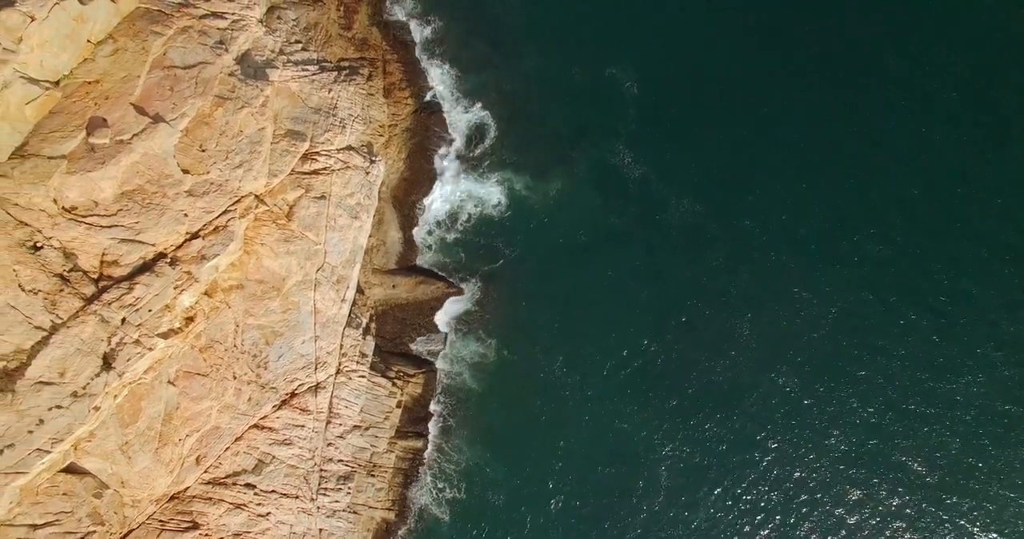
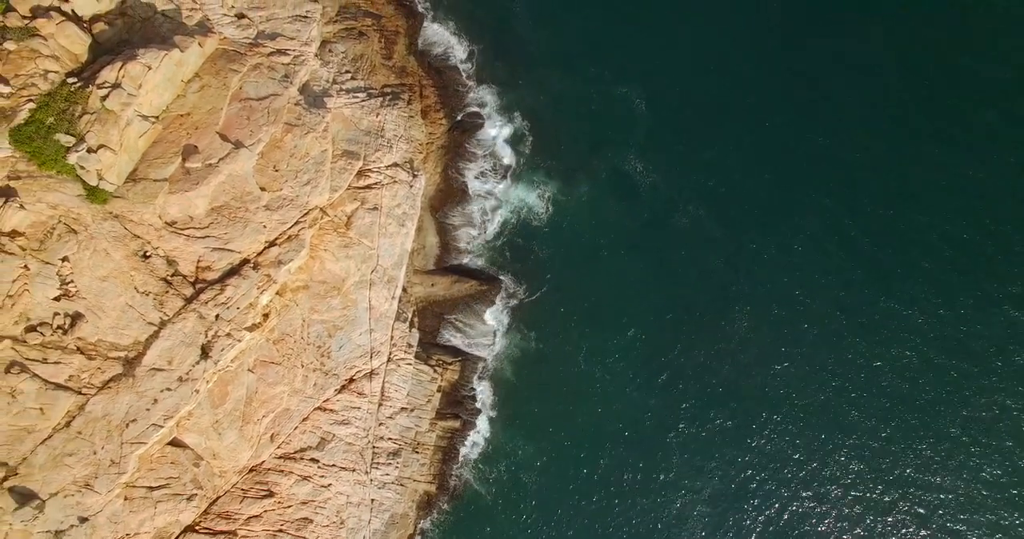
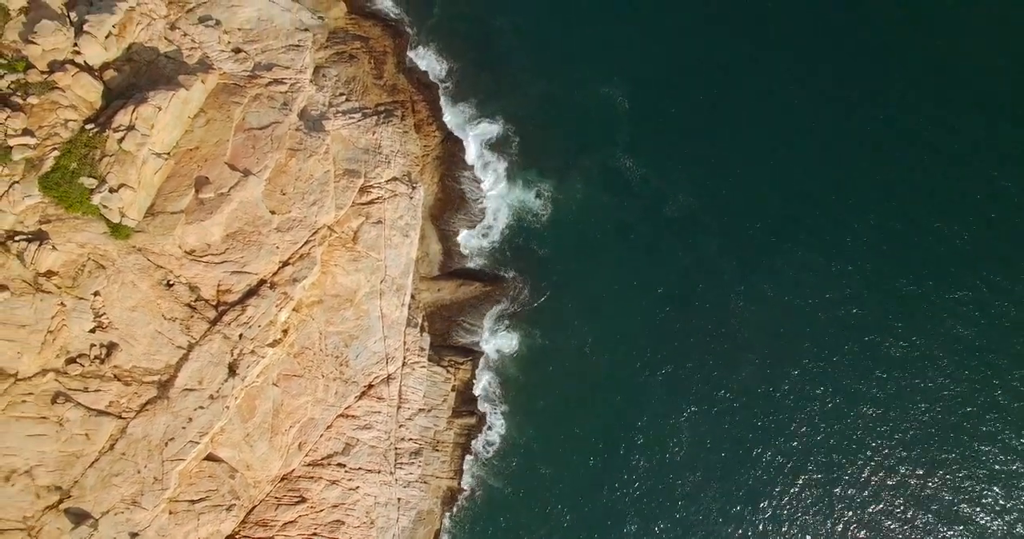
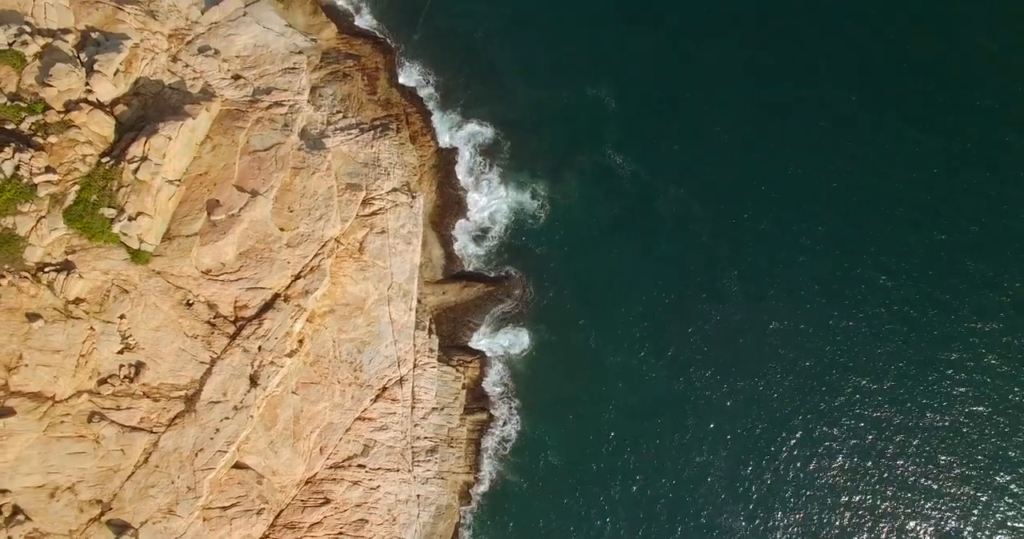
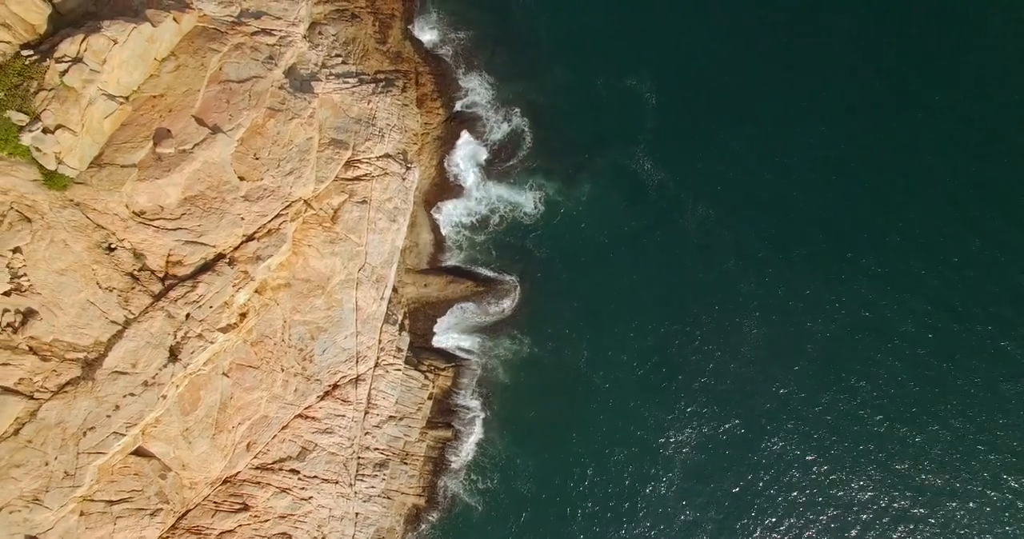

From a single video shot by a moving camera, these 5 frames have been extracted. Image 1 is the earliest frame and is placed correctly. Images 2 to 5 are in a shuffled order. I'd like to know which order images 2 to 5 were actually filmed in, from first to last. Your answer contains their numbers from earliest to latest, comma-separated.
5, 2, 3, 4
